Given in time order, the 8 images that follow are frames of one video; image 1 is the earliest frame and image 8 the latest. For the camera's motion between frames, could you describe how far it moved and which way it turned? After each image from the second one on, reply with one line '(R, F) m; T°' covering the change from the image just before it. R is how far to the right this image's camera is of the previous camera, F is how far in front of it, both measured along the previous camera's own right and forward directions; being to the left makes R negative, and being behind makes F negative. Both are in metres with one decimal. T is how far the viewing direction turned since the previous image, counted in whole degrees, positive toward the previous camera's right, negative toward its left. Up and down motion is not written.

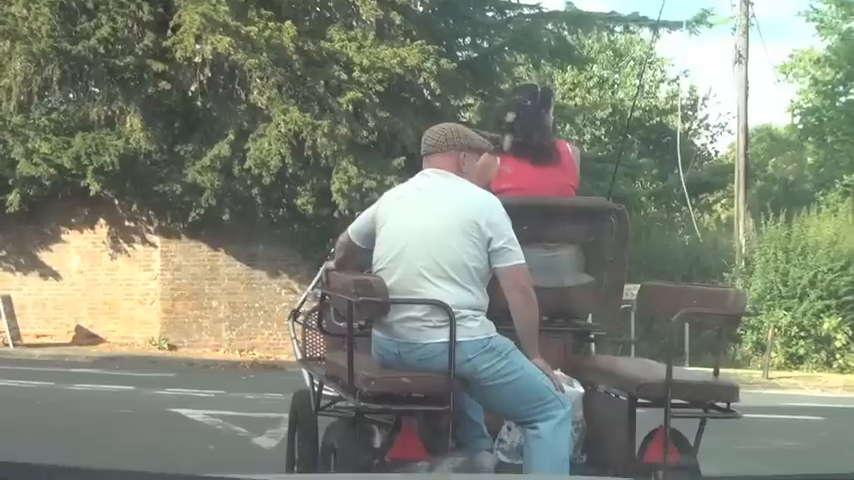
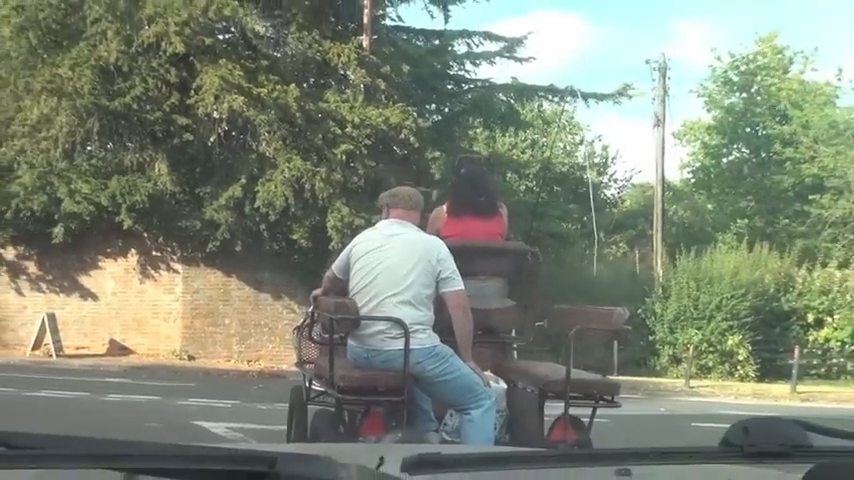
(+0.2, -1.4) m; 0°
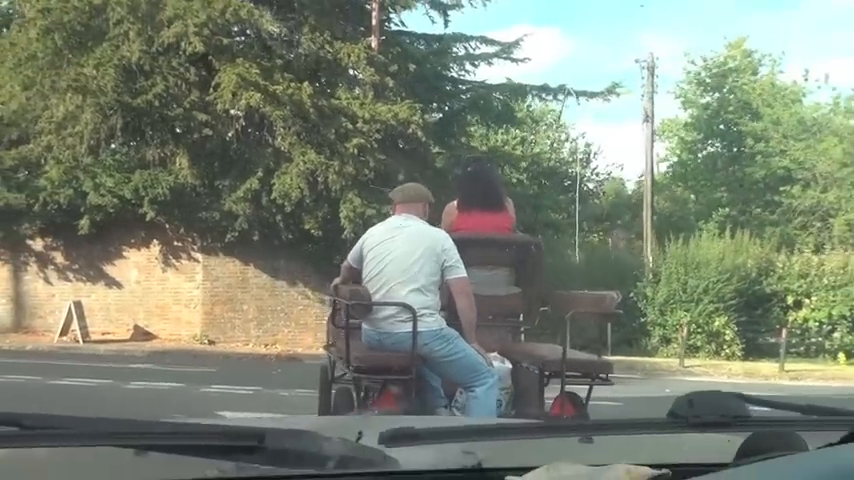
(0.0, -0.5) m; 0°
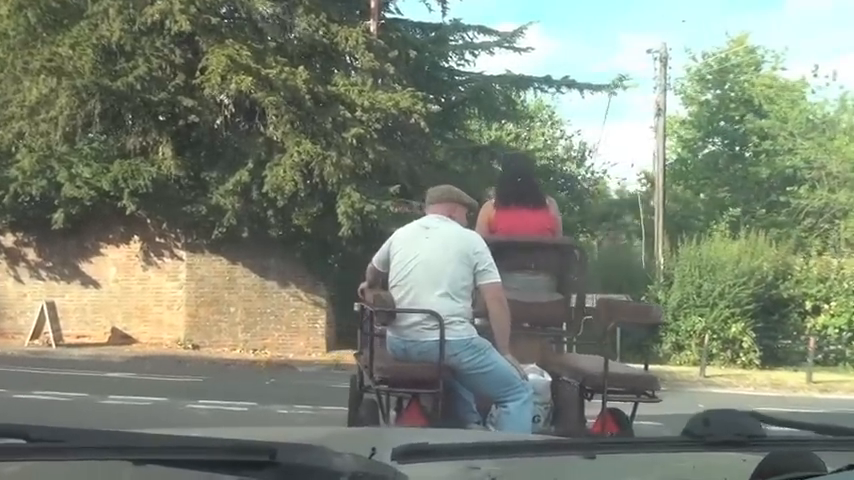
(-0.2, +0.7) m; +1°
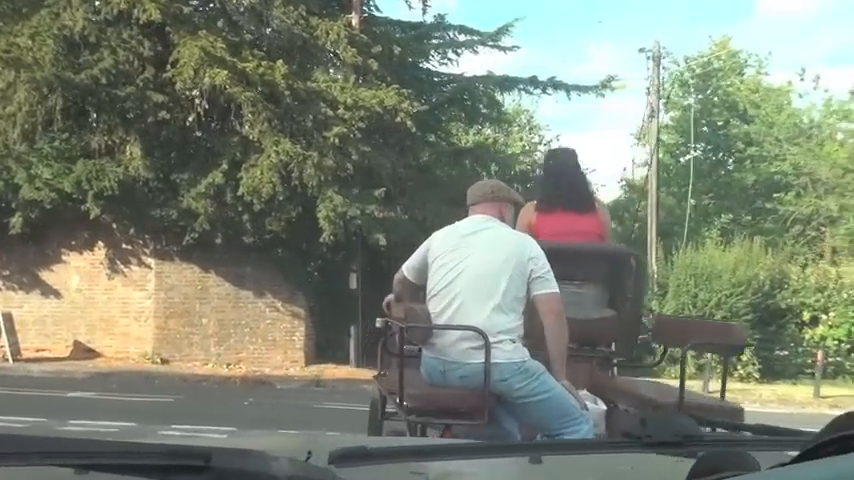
(-0.2, +0.6) m; +2°
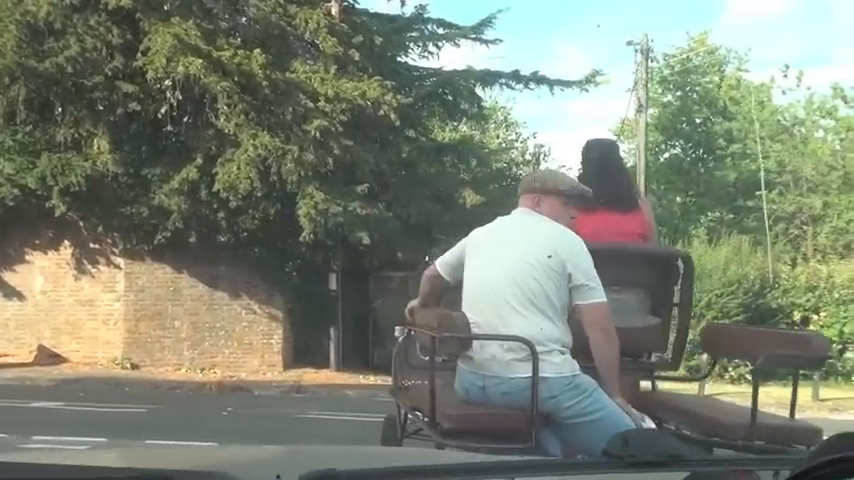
(-0.1, +0.4) m; +2°
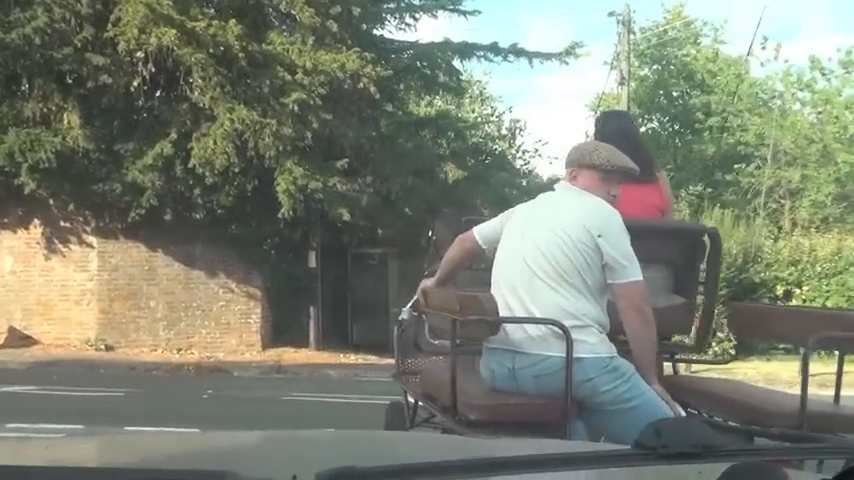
(-0.1, +0.2) m; +1°
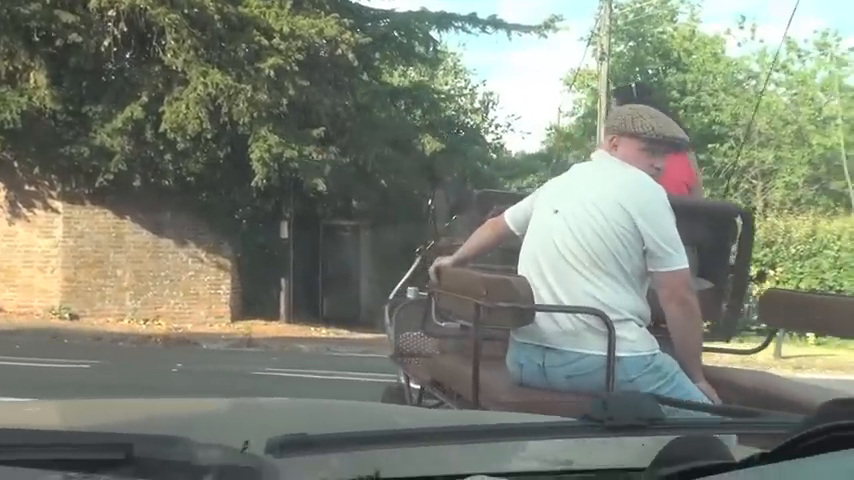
(-0.1, +0.2) m; +2°
